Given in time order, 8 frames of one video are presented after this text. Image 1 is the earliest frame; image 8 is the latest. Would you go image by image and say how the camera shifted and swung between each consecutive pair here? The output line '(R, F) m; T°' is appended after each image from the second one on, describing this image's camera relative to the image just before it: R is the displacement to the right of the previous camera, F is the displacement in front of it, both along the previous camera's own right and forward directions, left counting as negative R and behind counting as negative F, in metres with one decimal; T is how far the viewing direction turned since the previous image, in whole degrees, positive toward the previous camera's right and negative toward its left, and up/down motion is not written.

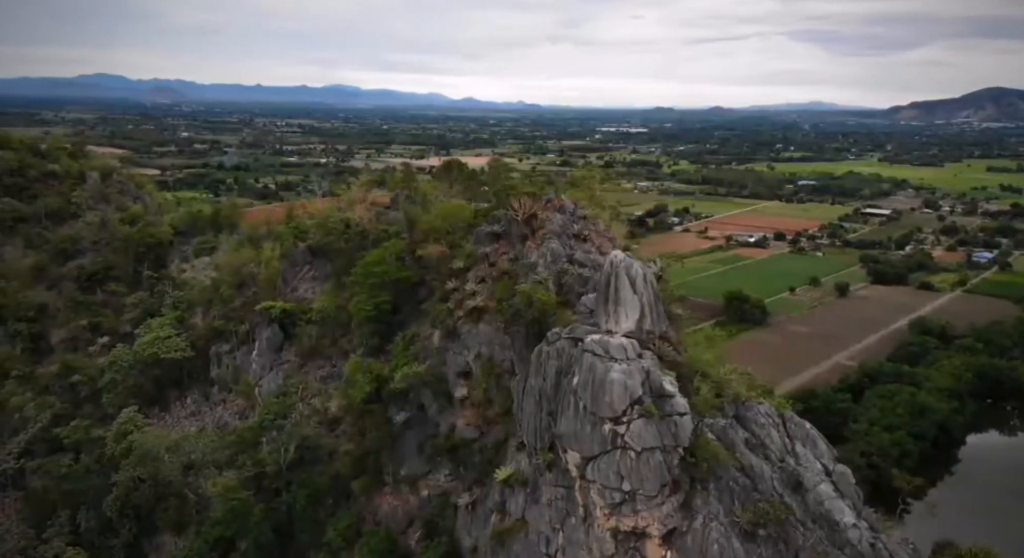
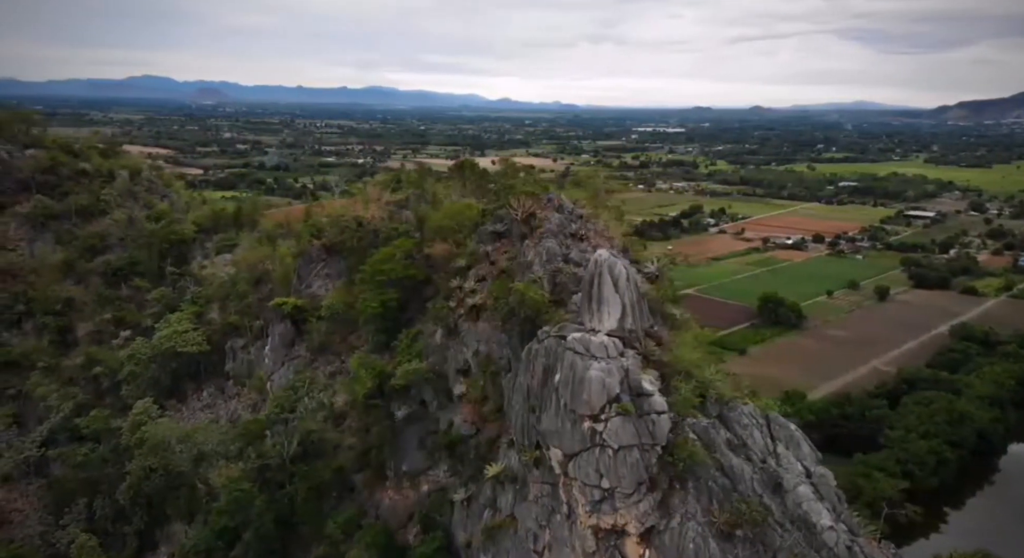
(+0.6, -0.1) m; -2°
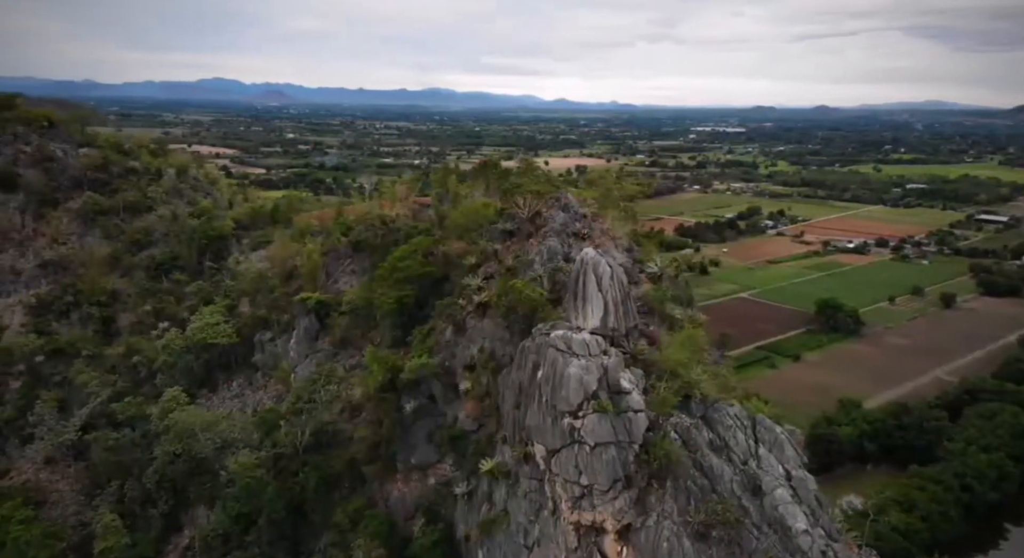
(+0.8, -0.1) m; -4°
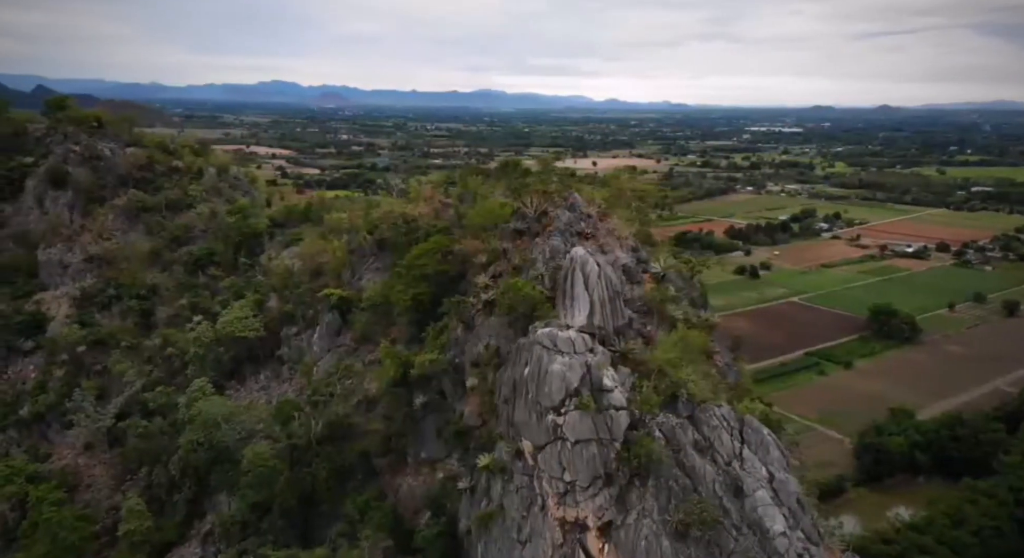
(+0.7, -0.1) m; -3°
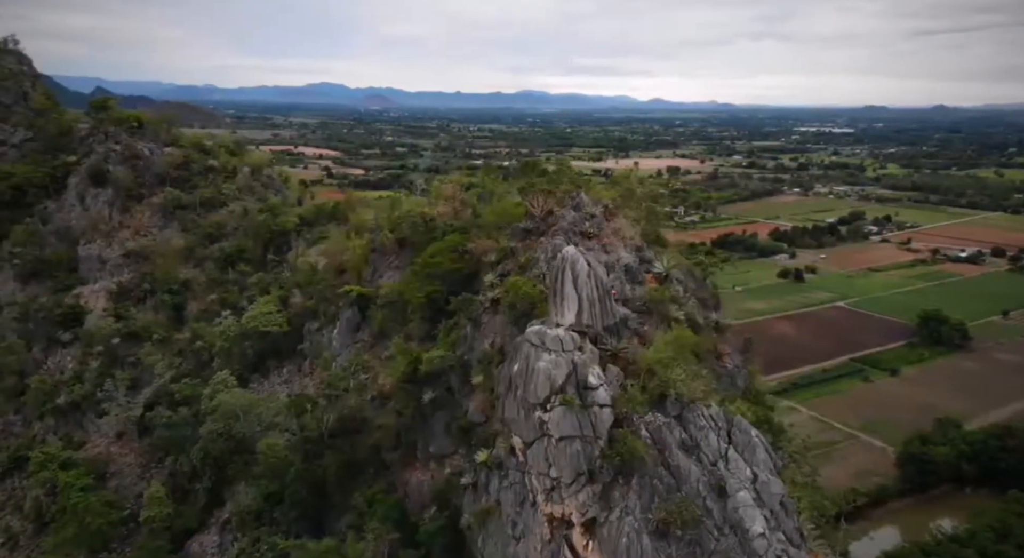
(+0.6, -0.1) m; -3°
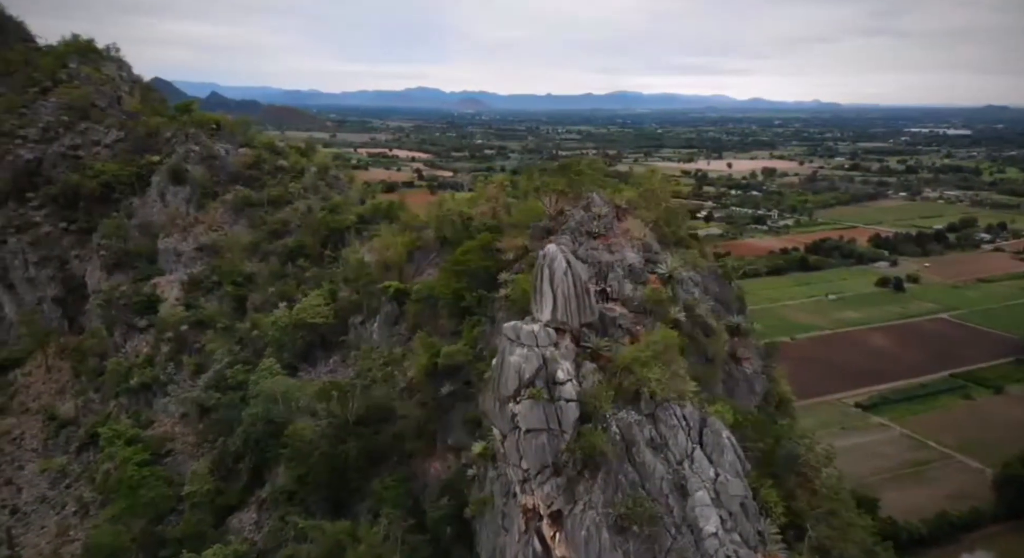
(+1.3, -0.2) m; -6°
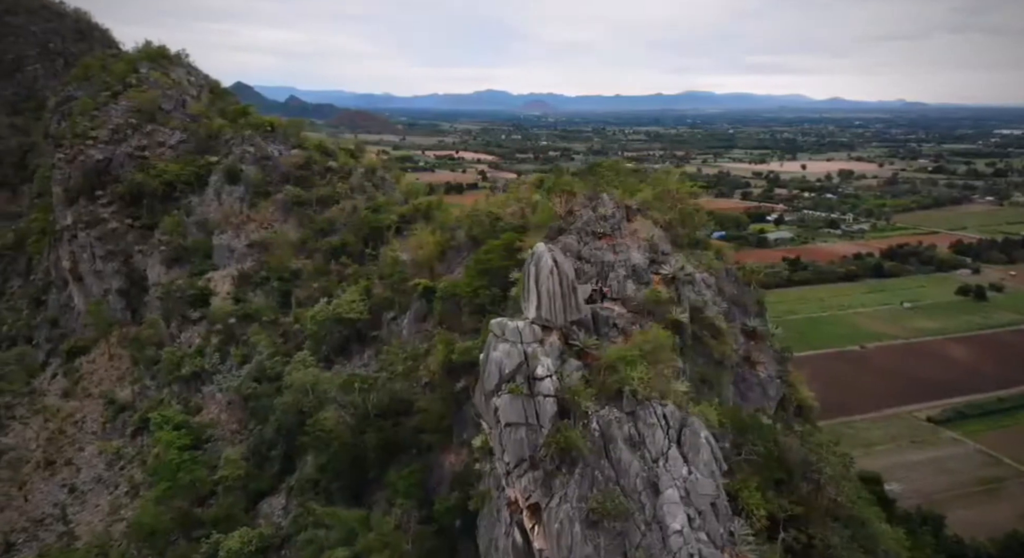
(+1.0, -0.2) m; -5°
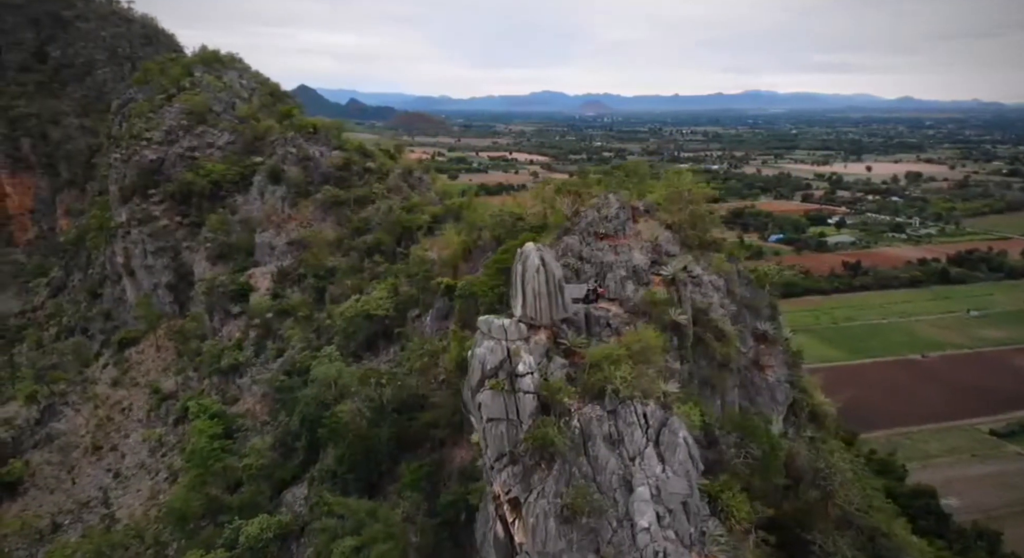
(+0.9, -0.2) m; -4°
